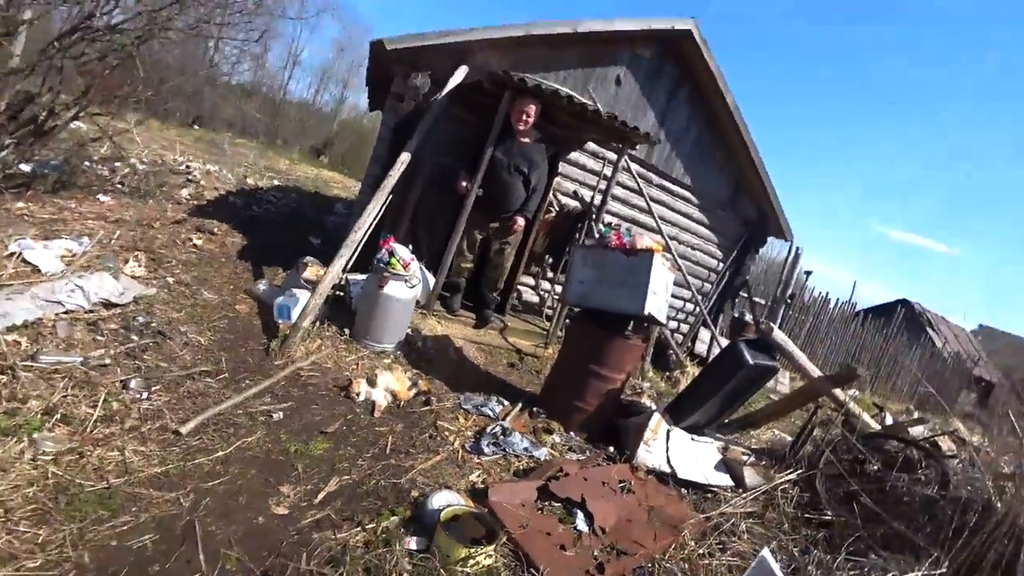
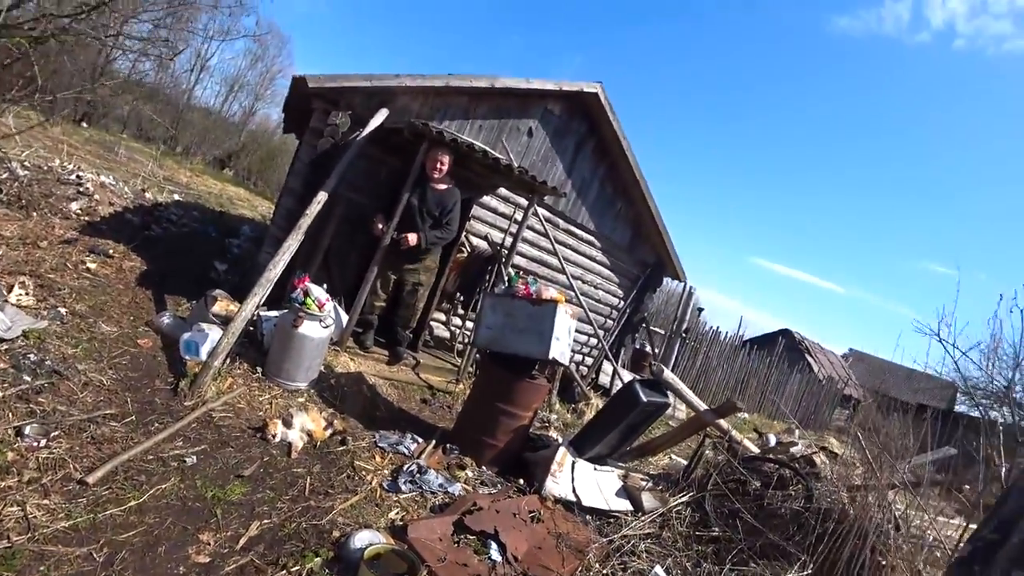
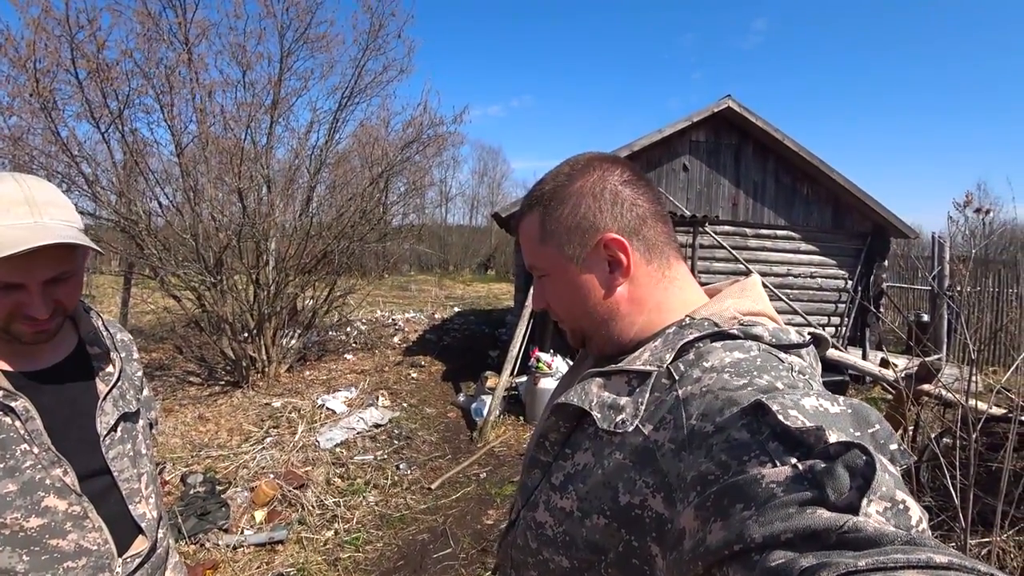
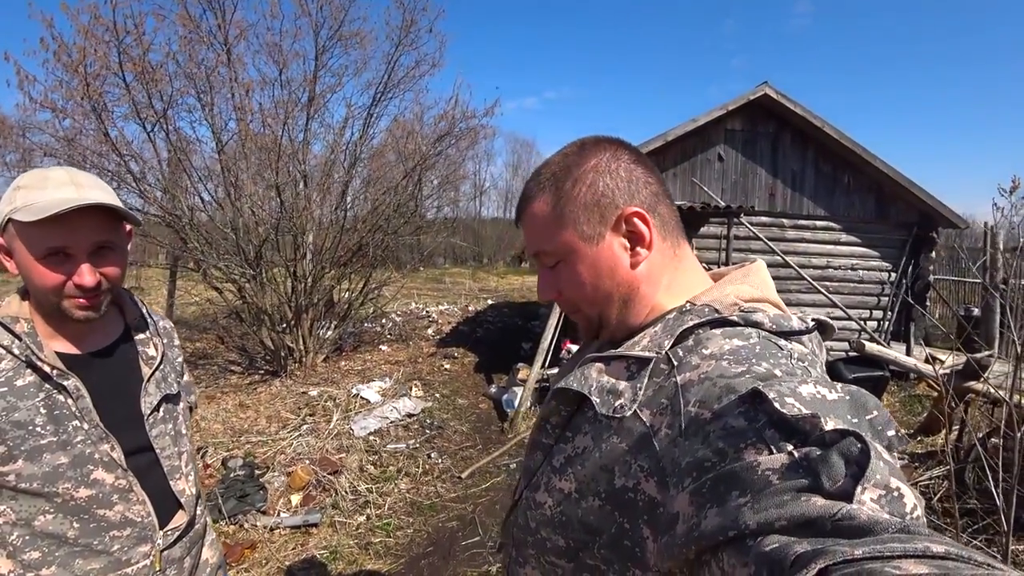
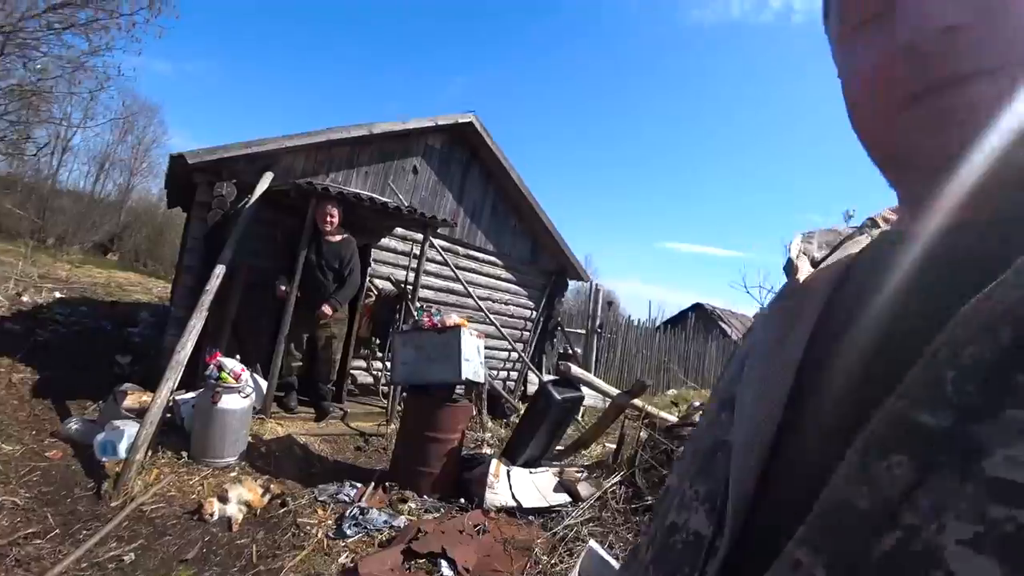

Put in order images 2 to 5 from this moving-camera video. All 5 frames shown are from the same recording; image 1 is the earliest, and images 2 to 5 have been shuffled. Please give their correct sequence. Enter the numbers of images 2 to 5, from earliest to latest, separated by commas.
2, 5, 4, 3
